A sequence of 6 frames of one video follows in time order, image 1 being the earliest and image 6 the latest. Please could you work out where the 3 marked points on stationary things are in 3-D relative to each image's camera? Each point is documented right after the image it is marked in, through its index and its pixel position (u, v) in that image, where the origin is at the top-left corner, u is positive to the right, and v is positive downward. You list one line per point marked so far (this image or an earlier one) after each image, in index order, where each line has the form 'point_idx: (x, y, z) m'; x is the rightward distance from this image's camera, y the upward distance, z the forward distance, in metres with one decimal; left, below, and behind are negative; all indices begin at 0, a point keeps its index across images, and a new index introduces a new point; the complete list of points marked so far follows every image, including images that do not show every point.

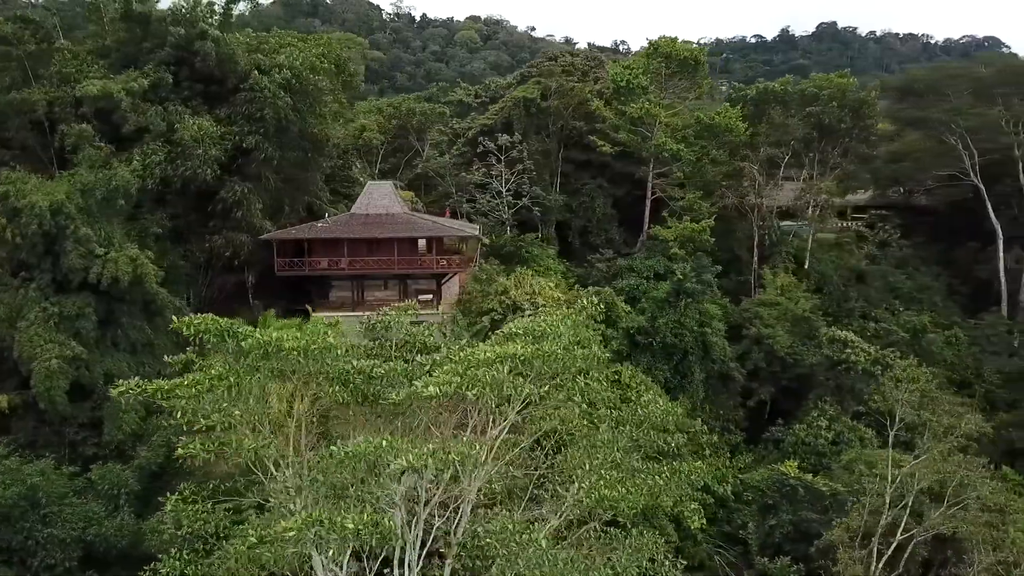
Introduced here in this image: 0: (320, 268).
0: (-4.2, +0.4, +18.0) m
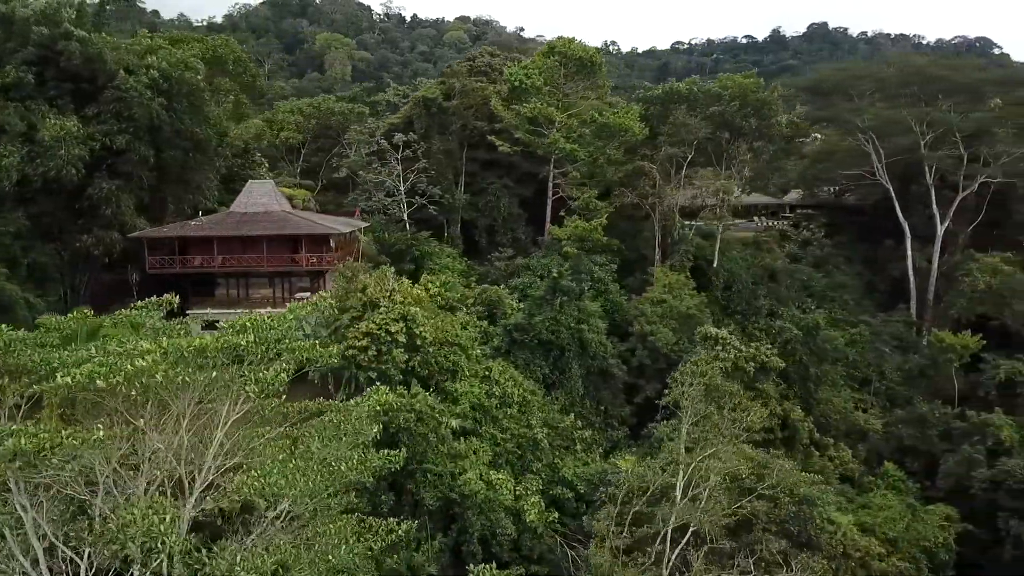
0: (-7.1, +0.5, +18.3) m
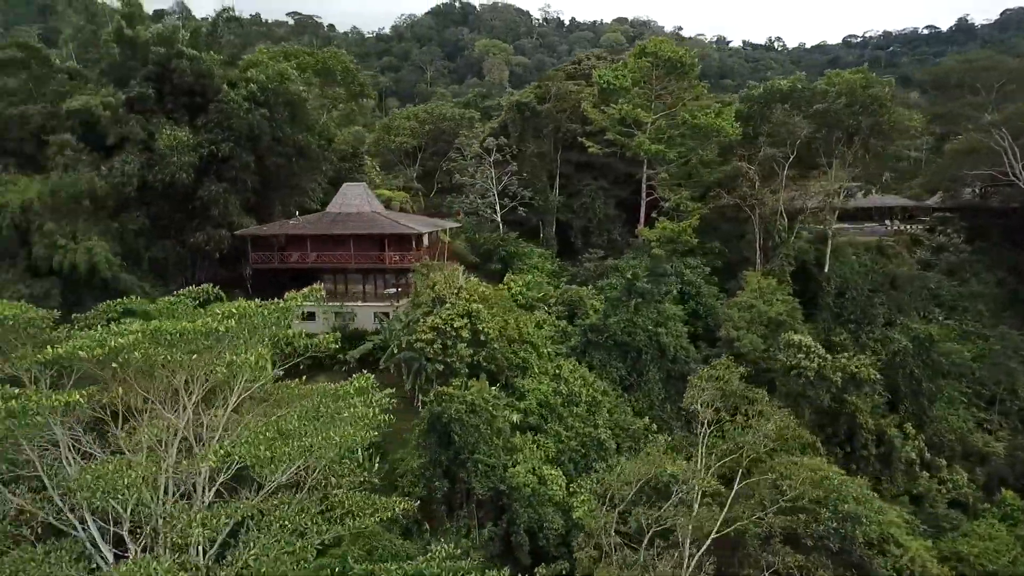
0: (-5.4, +0.6, +19.8) m
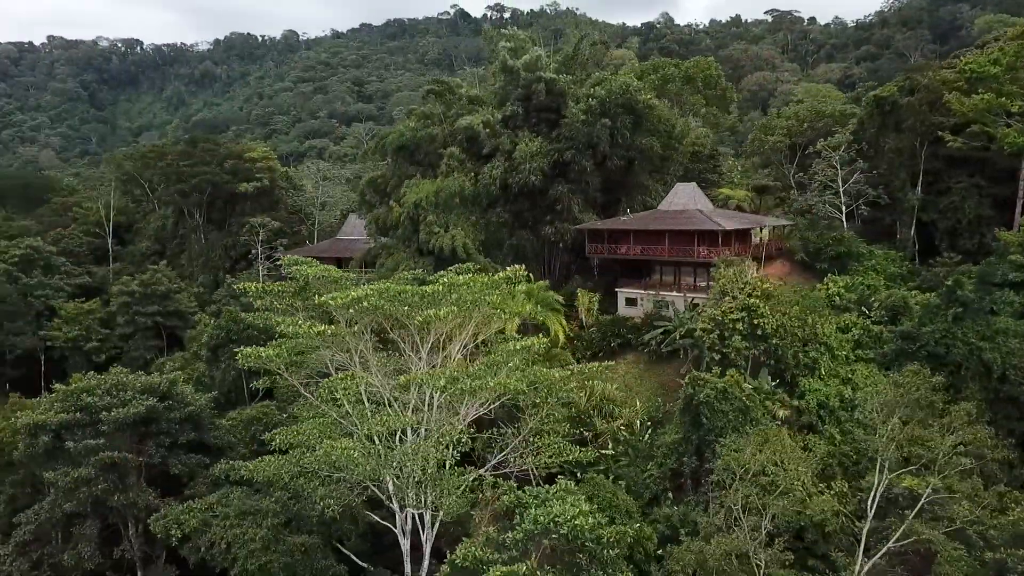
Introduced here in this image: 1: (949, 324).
0: (+2.9, +1.0, +22.5) m
1: (+9.7, -0.8, +18.1) m
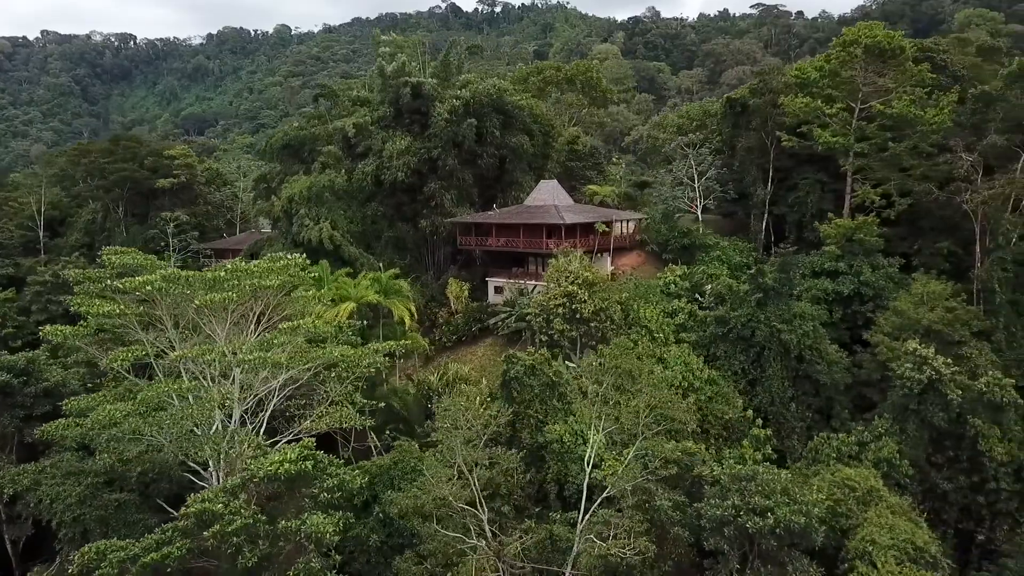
0: (-0.9, +1.3, +24.2) m
1: (+5.9, -0.5, +19.8) m
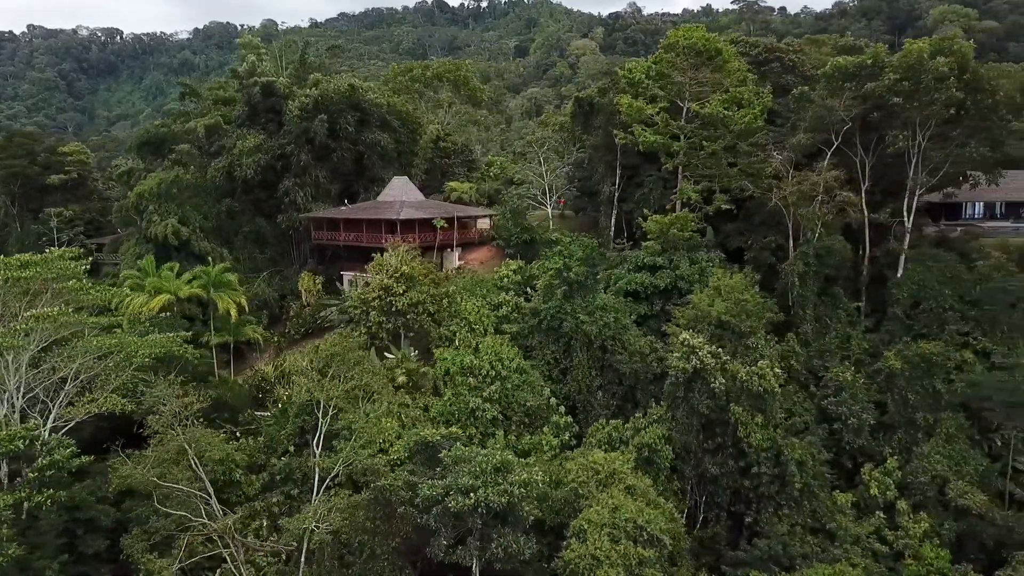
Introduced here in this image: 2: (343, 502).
0: (-5.5, +1.5, +24.9) m
1: (+1.3, -0.3, +20.6) m
2: (-3.0, -3.8, +14.5) m
